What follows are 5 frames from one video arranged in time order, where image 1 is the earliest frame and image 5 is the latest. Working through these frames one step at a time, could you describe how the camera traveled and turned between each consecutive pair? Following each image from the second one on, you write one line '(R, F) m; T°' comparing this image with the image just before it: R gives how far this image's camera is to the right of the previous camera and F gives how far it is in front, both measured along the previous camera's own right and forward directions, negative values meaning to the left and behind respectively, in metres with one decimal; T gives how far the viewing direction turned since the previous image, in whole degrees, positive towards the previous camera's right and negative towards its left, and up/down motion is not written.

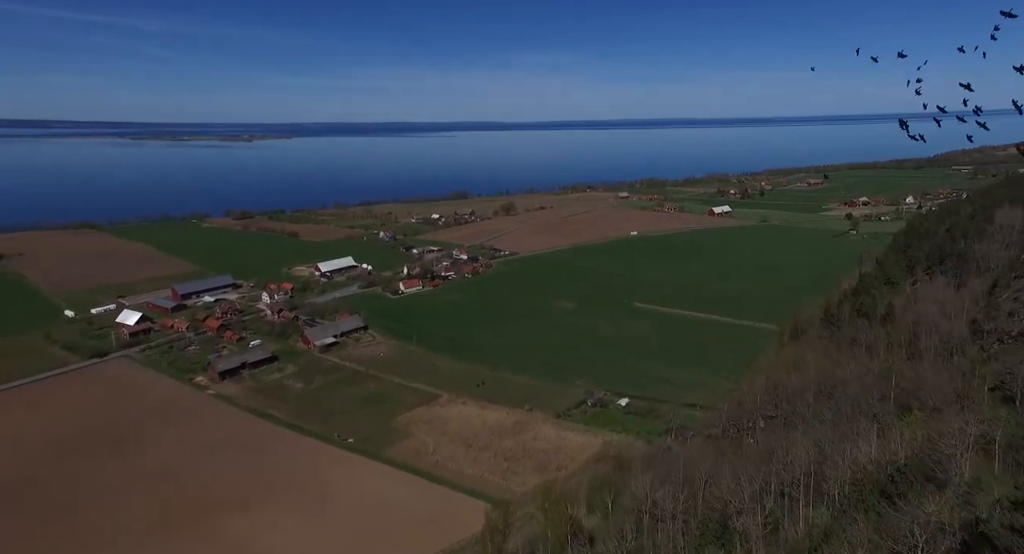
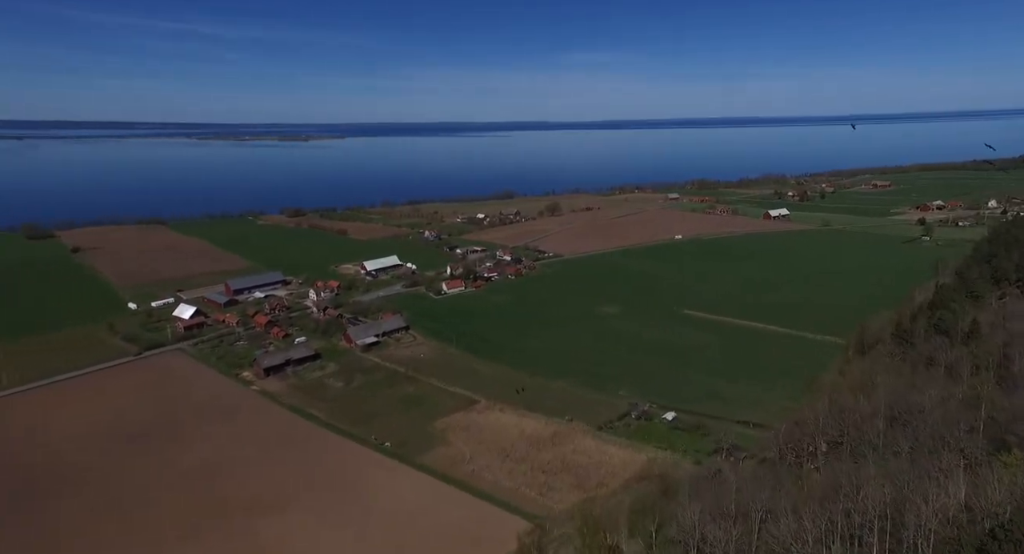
(+0.1, +0.6) m; -4°
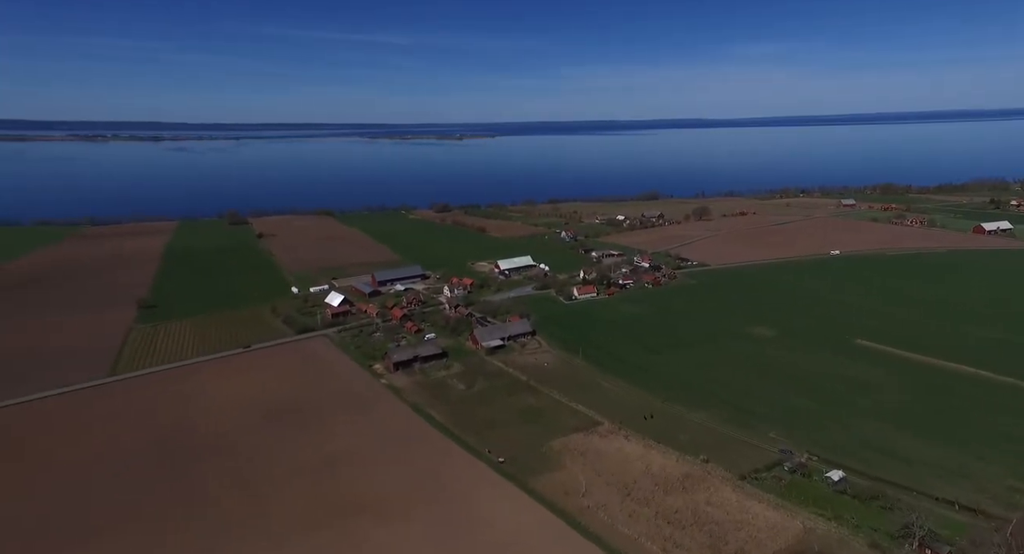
(+0.2, +1.8) m; -12°
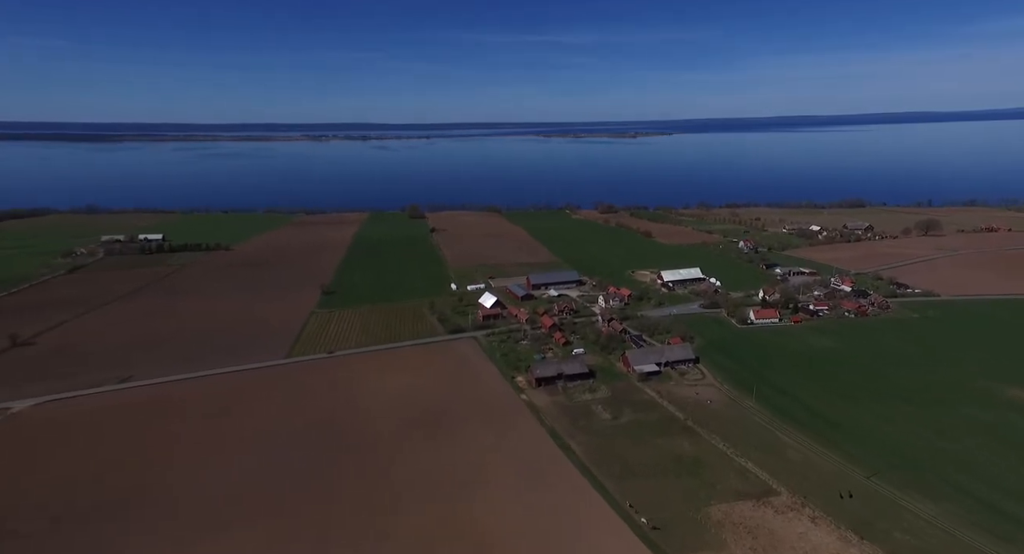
(+0.2, +2.7) m; -14°
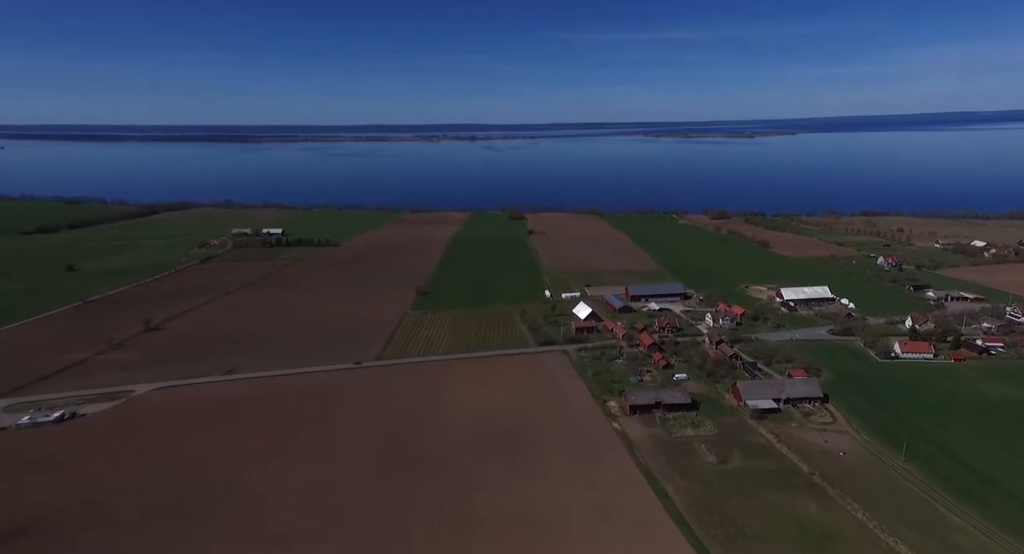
(+0.2, +2.1) m; -9°
